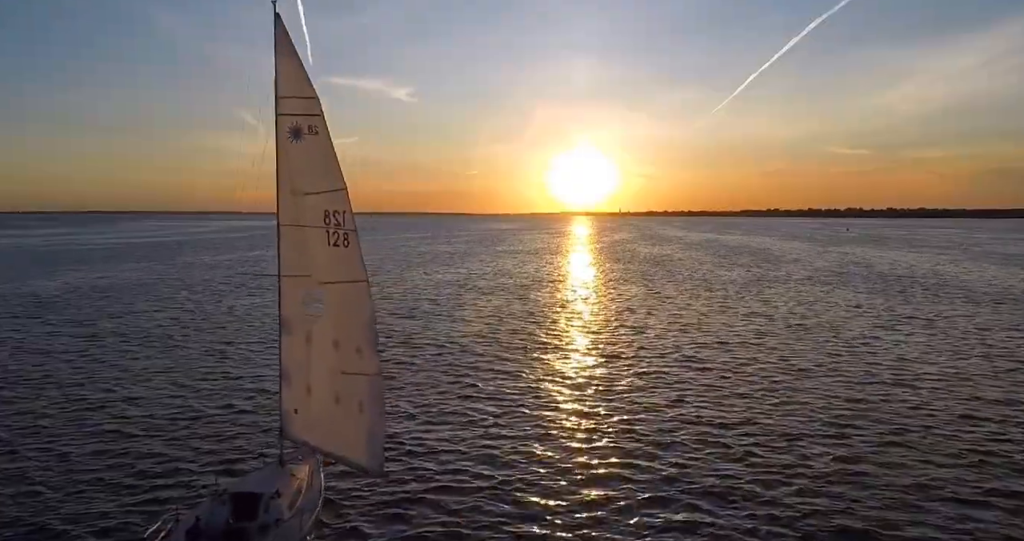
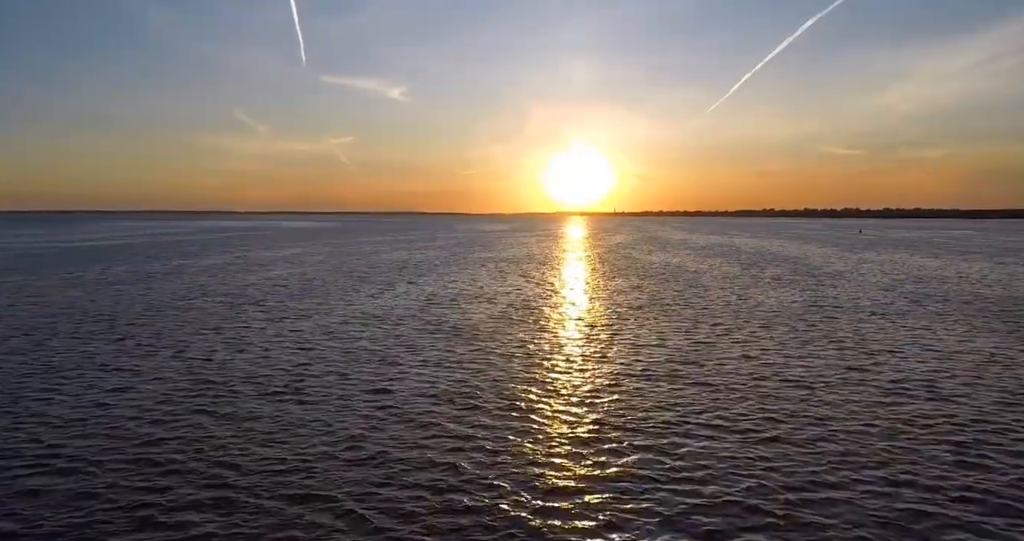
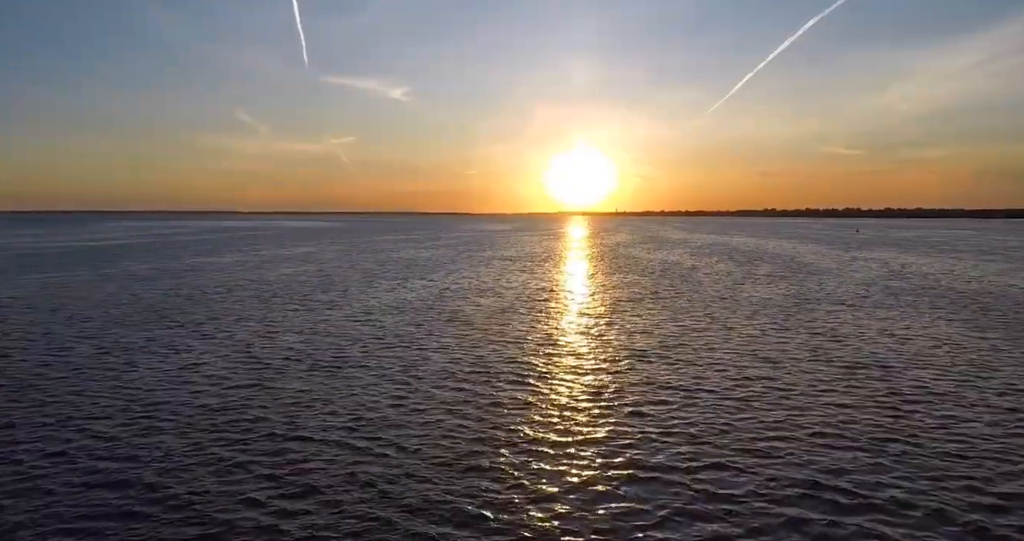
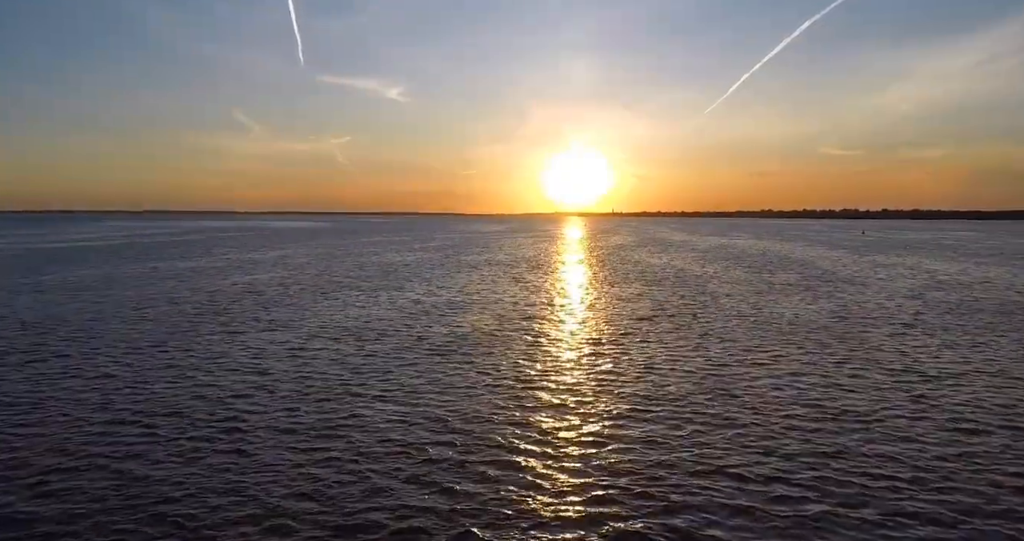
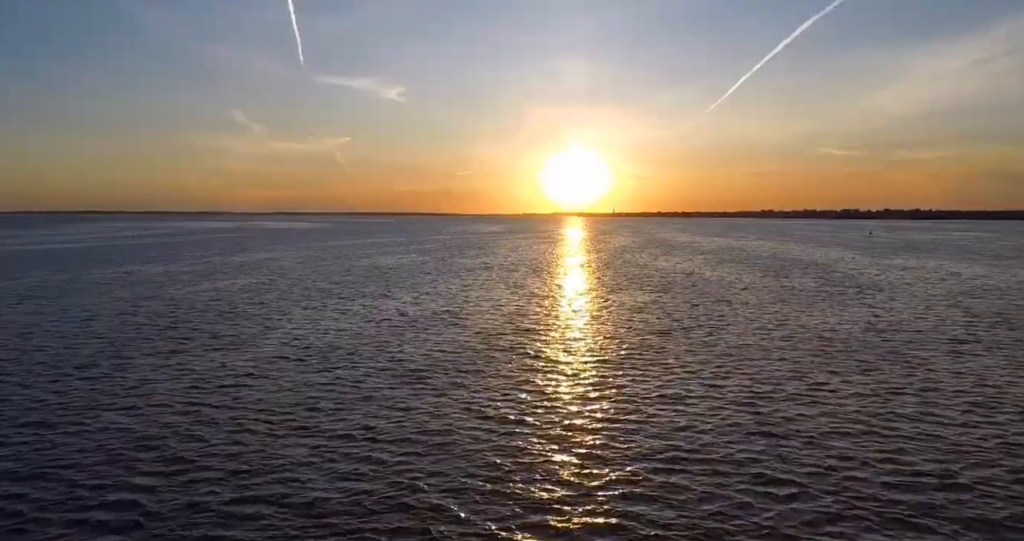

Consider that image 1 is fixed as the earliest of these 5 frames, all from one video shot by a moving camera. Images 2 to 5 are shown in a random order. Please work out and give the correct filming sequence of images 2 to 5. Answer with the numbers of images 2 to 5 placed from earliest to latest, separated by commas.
3, 2, 4, 5
